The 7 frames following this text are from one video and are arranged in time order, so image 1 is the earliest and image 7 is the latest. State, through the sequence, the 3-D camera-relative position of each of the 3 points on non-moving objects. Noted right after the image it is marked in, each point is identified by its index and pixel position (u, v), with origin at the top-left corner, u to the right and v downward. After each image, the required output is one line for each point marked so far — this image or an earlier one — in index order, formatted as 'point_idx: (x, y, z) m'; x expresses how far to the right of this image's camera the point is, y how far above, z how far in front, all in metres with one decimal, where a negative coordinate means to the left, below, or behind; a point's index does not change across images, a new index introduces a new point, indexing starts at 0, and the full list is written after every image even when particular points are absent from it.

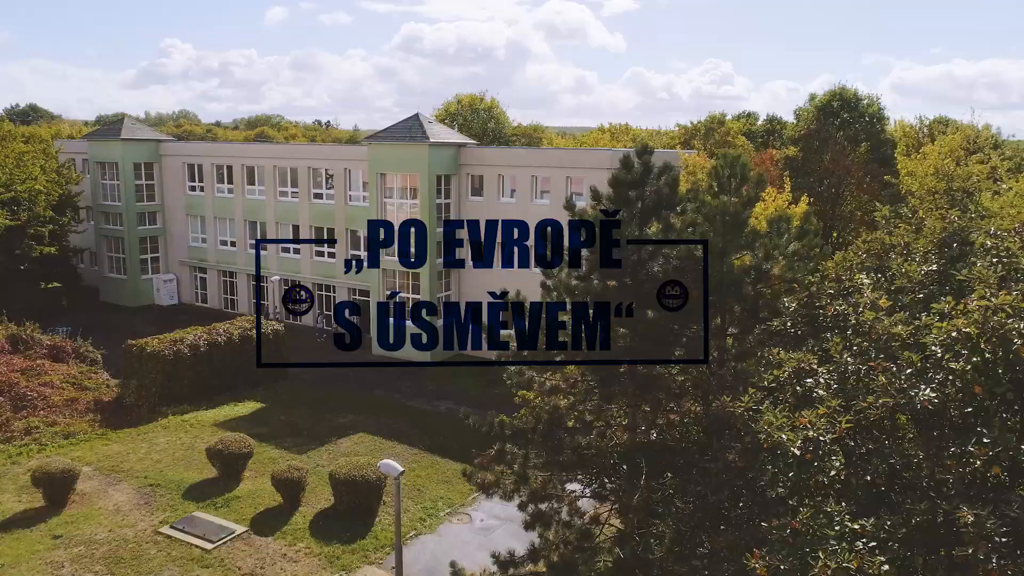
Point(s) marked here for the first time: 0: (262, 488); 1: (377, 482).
0: (-6.4, -5.1, +19.0) m
1: (-3.2, -4.6, +17.7) m
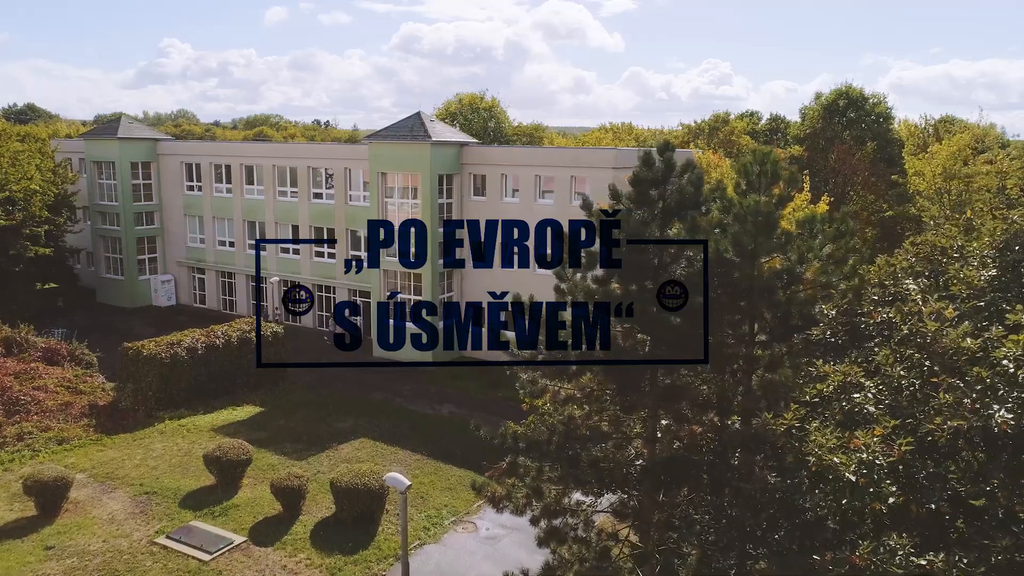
0: (-6.3, -5.2, +18.5) m
1: (-3.1, -4.7, +17.2) m
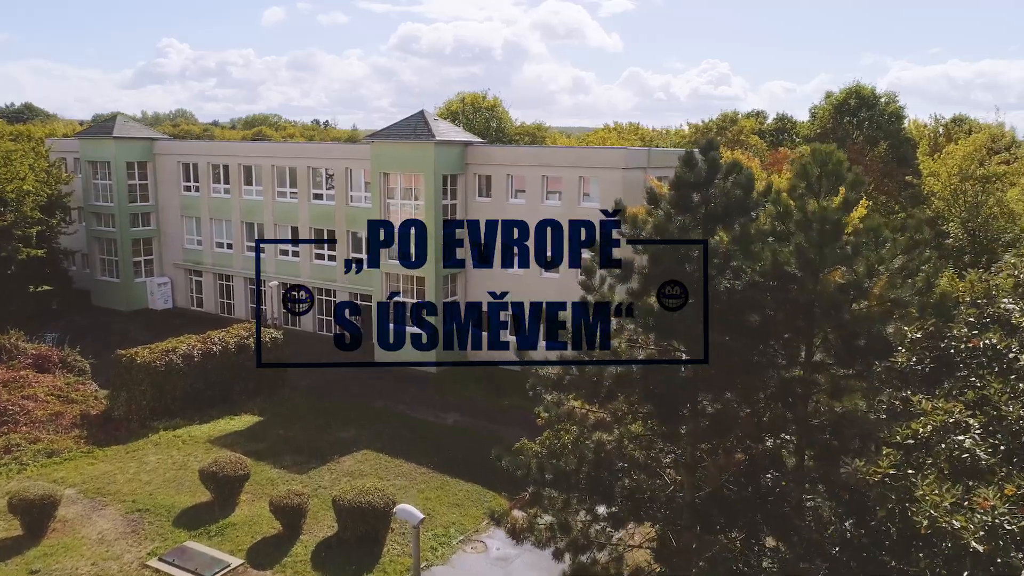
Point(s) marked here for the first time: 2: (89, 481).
0: (-6.0, -5.3, +17.6) m
1: (-2.8, -4.8, +16.3) m
2: (-10.8, -4.9, +18.9) m
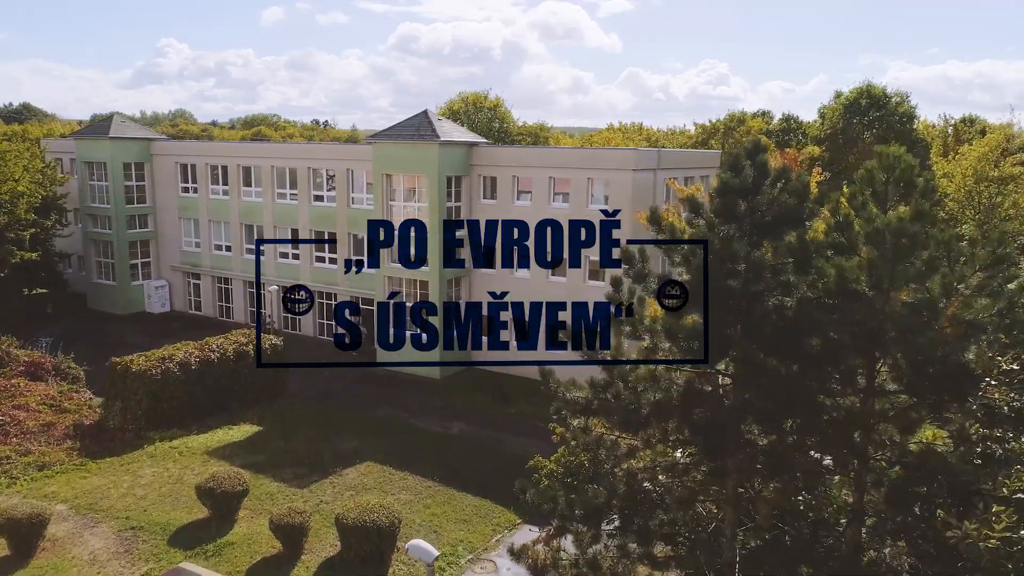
0: (-5.7, -5.5, +16.8) m
1: (-2.6, -5.0, +15.5) m
2: (-10.5, -5.1, +18.1) m
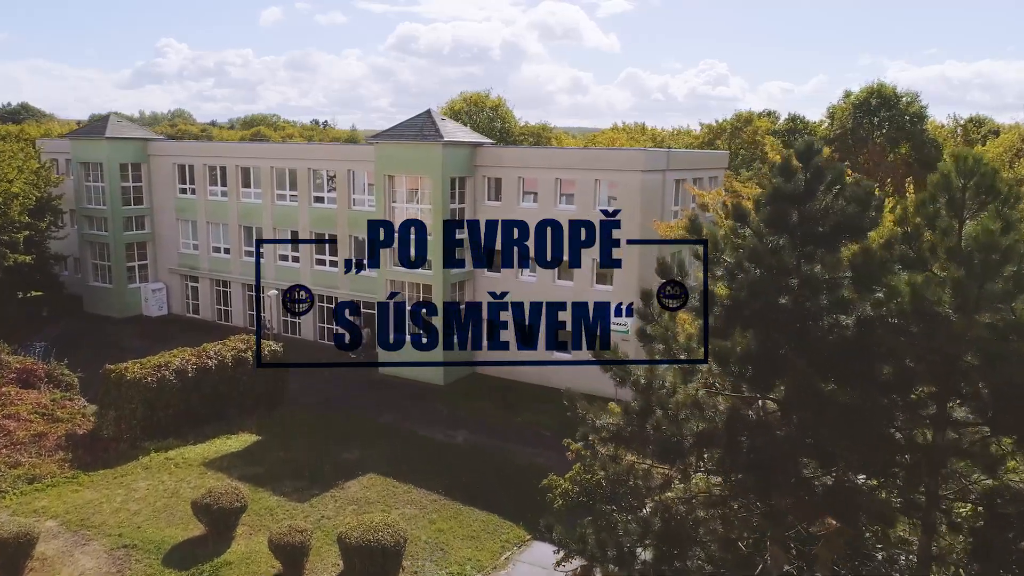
0: (-5.5, -5.7, +16.1) m
1: (-2.3, -5.2, +14.8) m
2: (-10.3, -5.2, +17.4) m
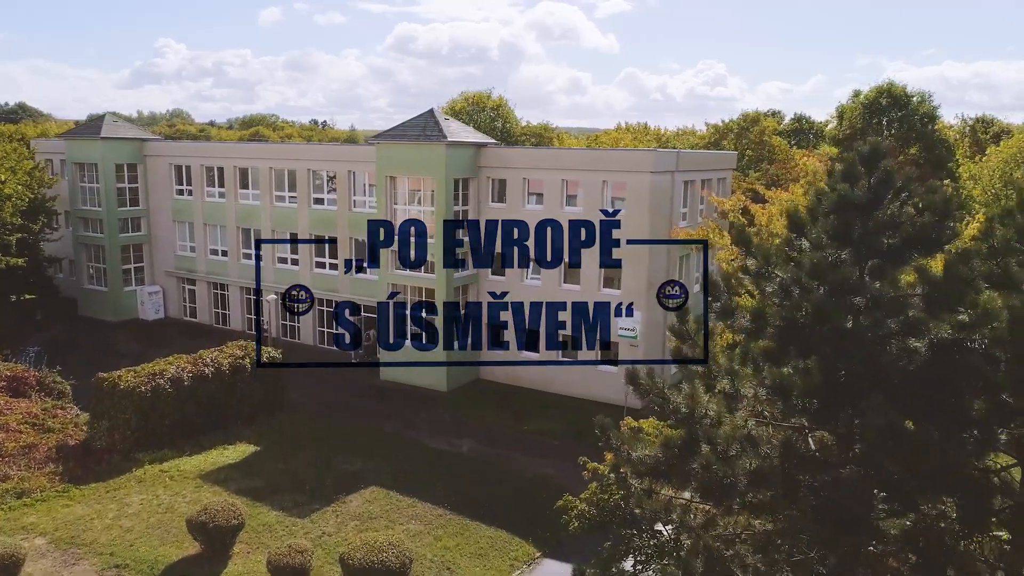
0: (-5.3, -5.8, +15.3) m
1: (-2.1, -5.3, +14.0) m
2: (-10.1, -5.4, +16.6) m
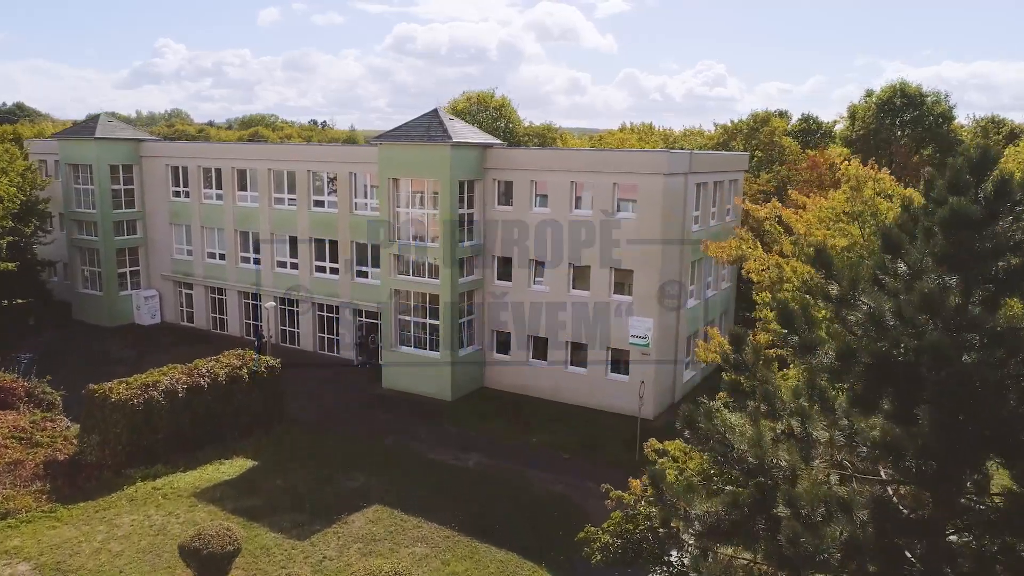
0: (-5.0, -6.0, +14.4) m
1: (-1.9, -5.5, +13.1) m
2: (-9.8, -5.6, +15.7) m
